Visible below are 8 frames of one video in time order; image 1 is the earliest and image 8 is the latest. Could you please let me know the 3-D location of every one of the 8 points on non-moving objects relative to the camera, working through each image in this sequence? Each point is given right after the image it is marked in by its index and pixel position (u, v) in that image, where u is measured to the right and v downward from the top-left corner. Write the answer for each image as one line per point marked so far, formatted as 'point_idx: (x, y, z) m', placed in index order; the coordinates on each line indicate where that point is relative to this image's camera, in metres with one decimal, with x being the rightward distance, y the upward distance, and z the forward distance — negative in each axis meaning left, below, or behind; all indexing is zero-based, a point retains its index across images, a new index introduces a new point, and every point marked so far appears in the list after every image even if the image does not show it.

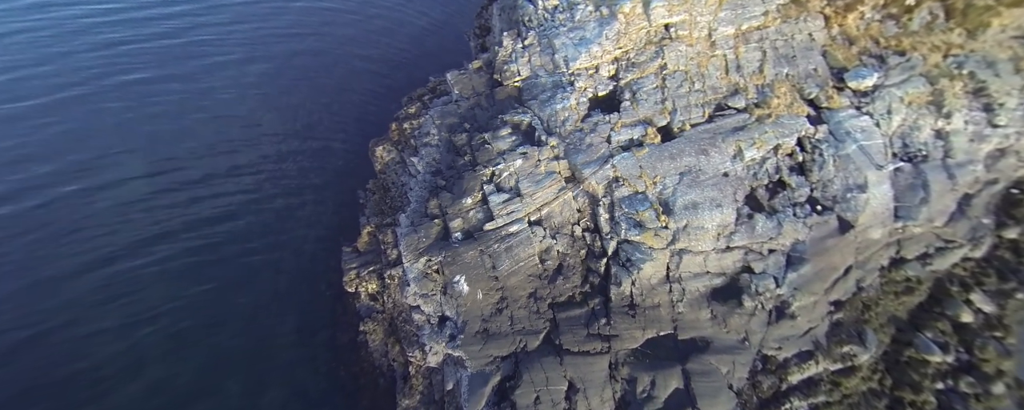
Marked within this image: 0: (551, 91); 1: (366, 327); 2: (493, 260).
0: (+1.3, +3.5, +12.2) m
1: (-5.5, -4.6, +15.5) m
2: (-0.6, -1.6, +12.4) m
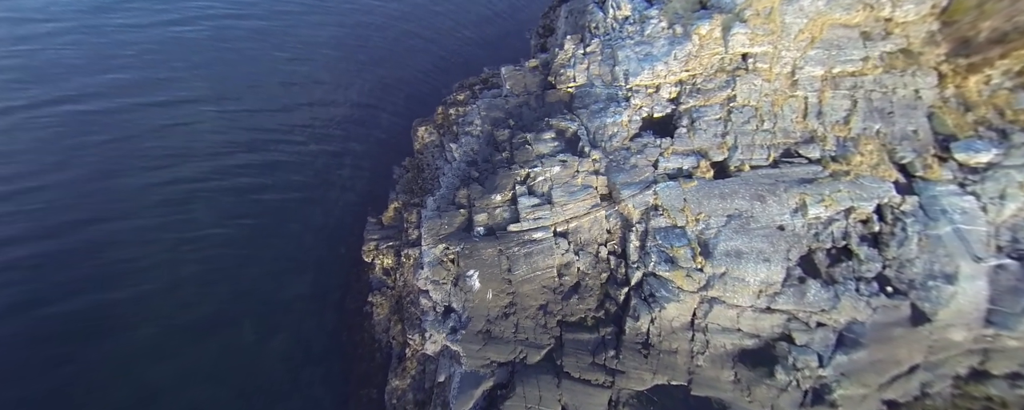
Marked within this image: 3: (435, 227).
0: (+2.8, +3.1, +11.9) m
1: (-5.2, -3.6, +15.7) m
2: (-0.1, -1.6, +12.2) m
3: (-2.7, -0.8, +14.1) m
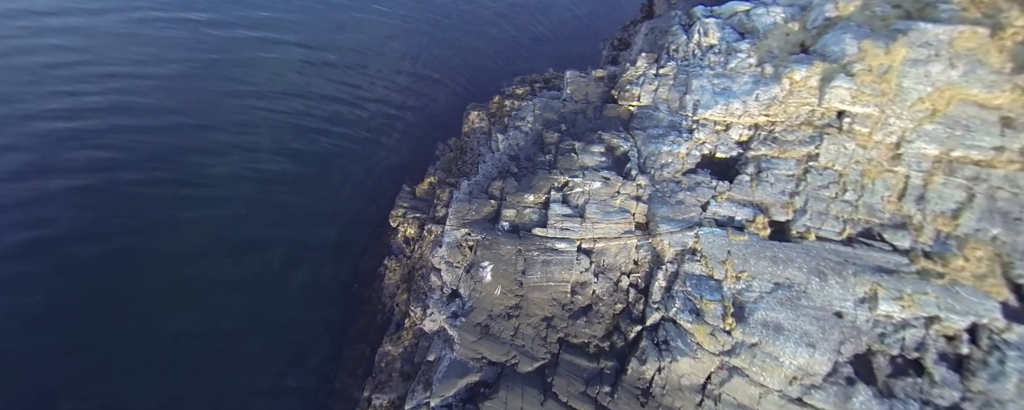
0: (+4.3, +2.1, +11.4) m
1: (-4.7, -2.4, +15.8) m
2: (+0.4, -1.7, +11.9) m
3: (-1.8, -0.3, +14.1) m
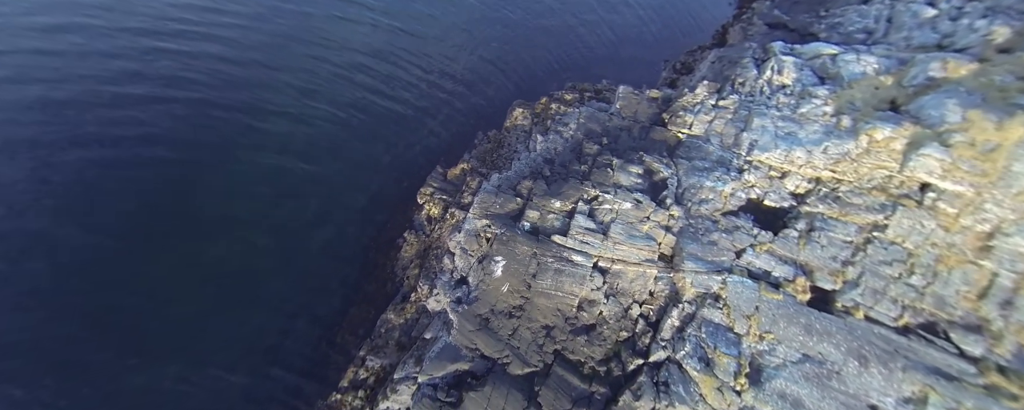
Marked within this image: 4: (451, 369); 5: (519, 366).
0: (+5.4, +1.1, +10.8) m
1: (-4.1, -1.4, +15.9) m
2: (+0.8, -1.8, +11.7) m
3: (-0.9, 0.0, +13.9) m
4: (-1.6, -4.4, +10.9) m
5: (+0.1, -4.1, +10.5) m
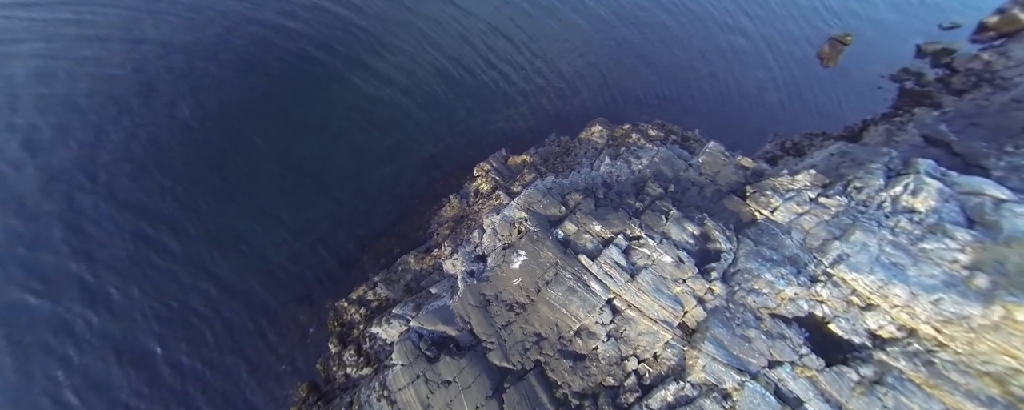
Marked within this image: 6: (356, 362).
0: (+6.5, -1.3, +9.9) m
1: (-2.6, +0.3, +15.9) m
2: (+1.3, -2.1, +11.3) m
3: (+0.7, +0.3, +13.6) m
4: (-2.0, -3.4, +10.8) m
5: (-0.4, -3.9, +10.2) m
6: (-5.8, -6.0, +15.1) m
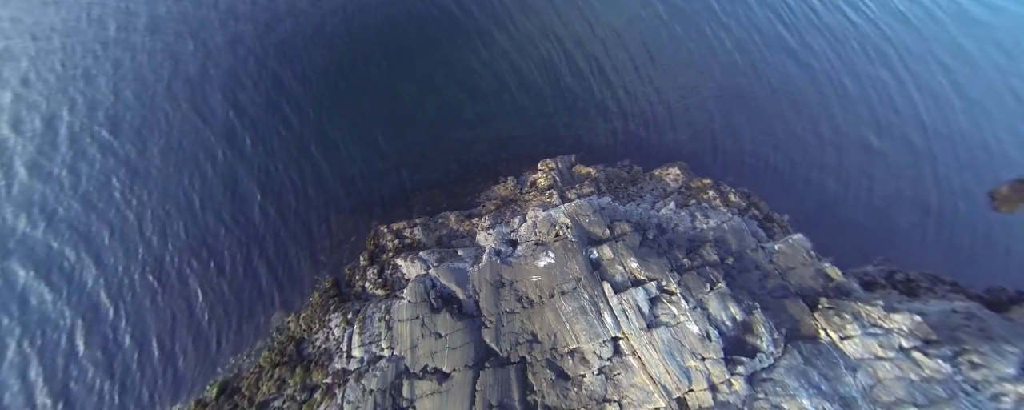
0: (+6.2, -3.6, +9.1) m
1: (-0.3, +1.2, +16.6) m
2: (+1.4, -2.3, +11.4) m
3: (+2.2, 0.0, +13.7) m
4: (-2.2, -2.2, +11.5) m
5: (-1.0, -3.3, +10.7) m
6: (-5.8, -3.2, +16.6) m
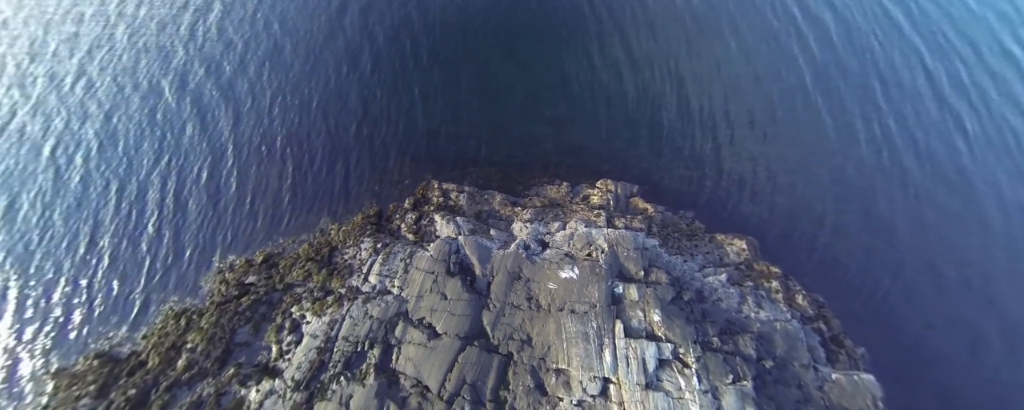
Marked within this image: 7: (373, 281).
0: (+4.5, -5.5, +8.1) m
1: (+2.0, +1.1, +16.7) m
2: (+1.2, -2.6, +11.4) m
3: (+3.3, -0.9, +13.4) m
4: (-2.0, -1.2, +12.3) m
5: (-1.5, -2.5, +11.3) m
6: (-4.6, -1.0, +18.0) m
7: (-5.6, -3.0, +16.2) m
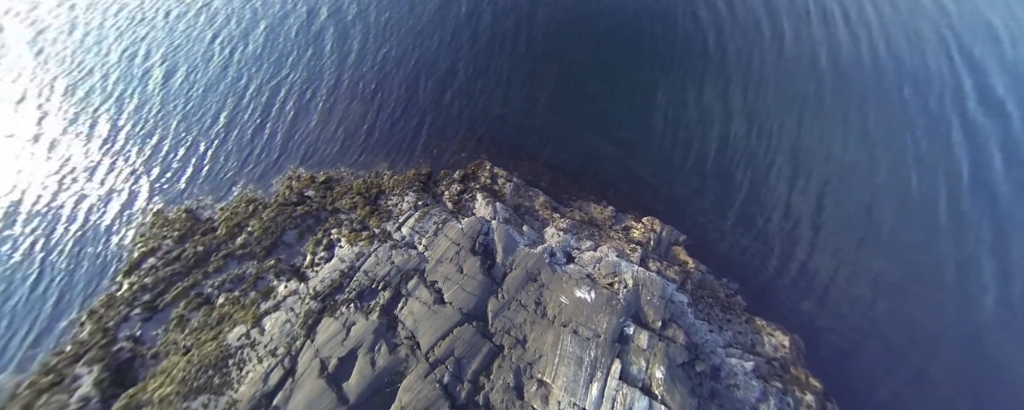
0: (+2.1, -6.8, +7.4) m
1: (+3.8, +0.2, +15.8) m
2: (+0.7, -3.0, +11.1) m
3: (+3.6, -2.0, +12.5) m
4: (-1.6, -0.6, +12.5) m
5: (-1.8, -2.0, +11.5) m
6: (-2.6, +0.5, +18.7) m
7: (-4.7, -1.1, +17.3) m
